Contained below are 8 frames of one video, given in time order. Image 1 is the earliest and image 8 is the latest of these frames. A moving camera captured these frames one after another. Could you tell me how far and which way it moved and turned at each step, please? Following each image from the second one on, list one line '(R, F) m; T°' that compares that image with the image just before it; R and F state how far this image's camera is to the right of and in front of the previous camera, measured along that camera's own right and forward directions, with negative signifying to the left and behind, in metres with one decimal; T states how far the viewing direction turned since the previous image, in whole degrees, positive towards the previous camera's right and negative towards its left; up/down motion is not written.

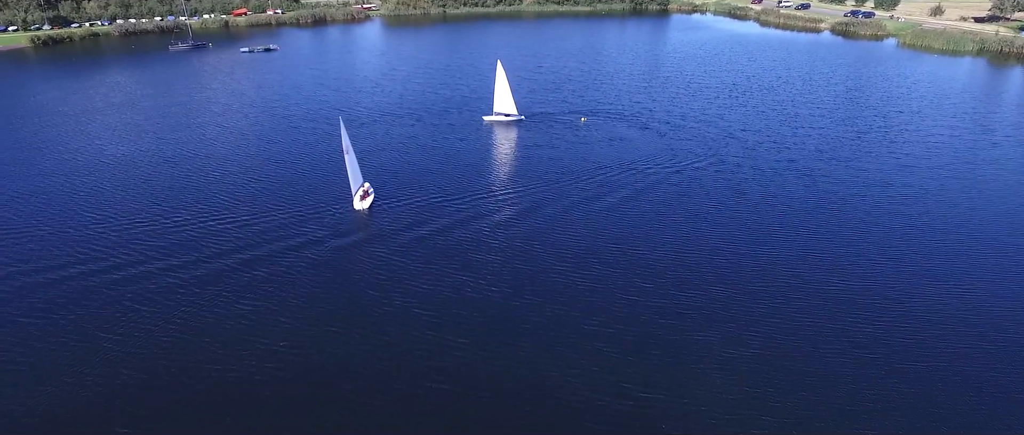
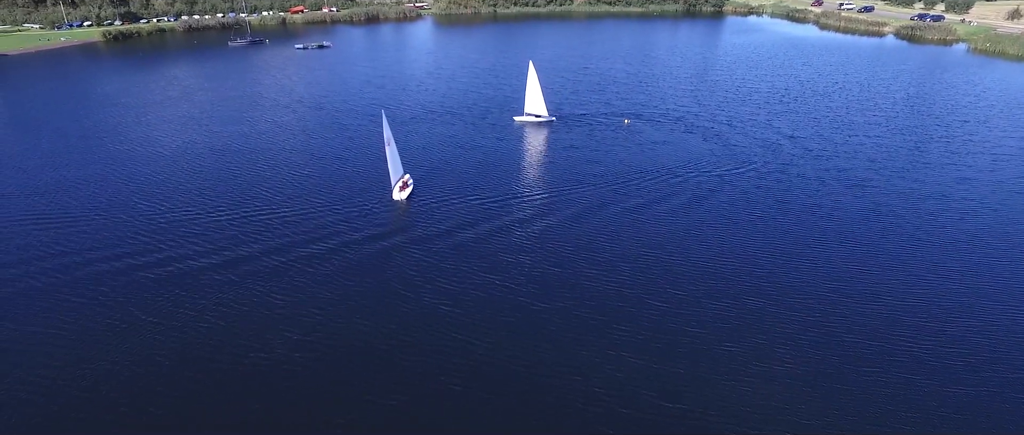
(+3.8, -0.4) m; -4°
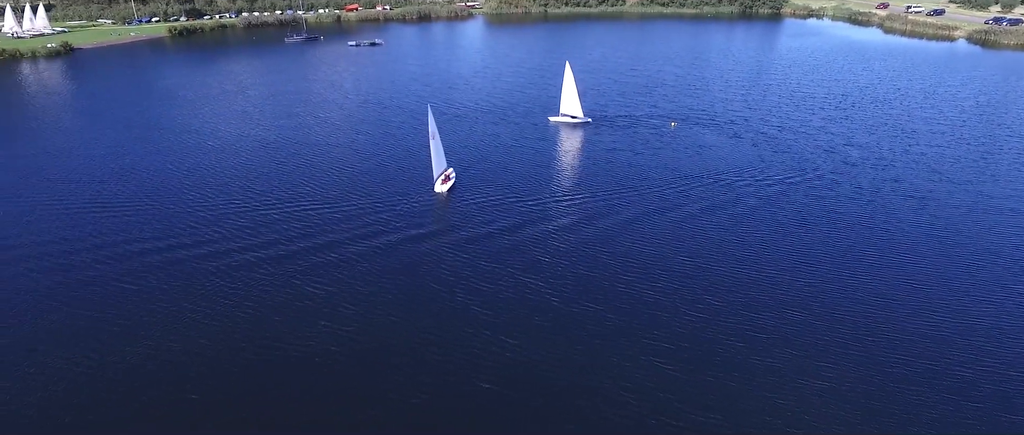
(+2.6, +0.3) m; -4°
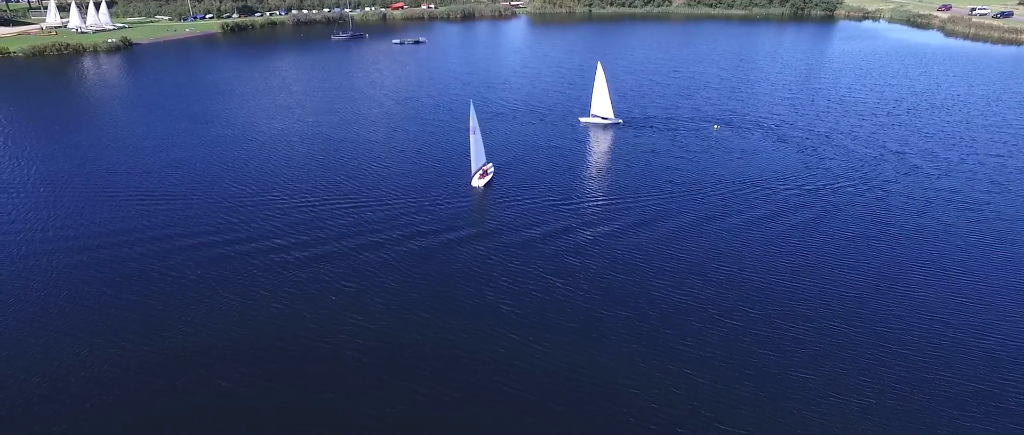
(+2.0, +0.9) m; -4°
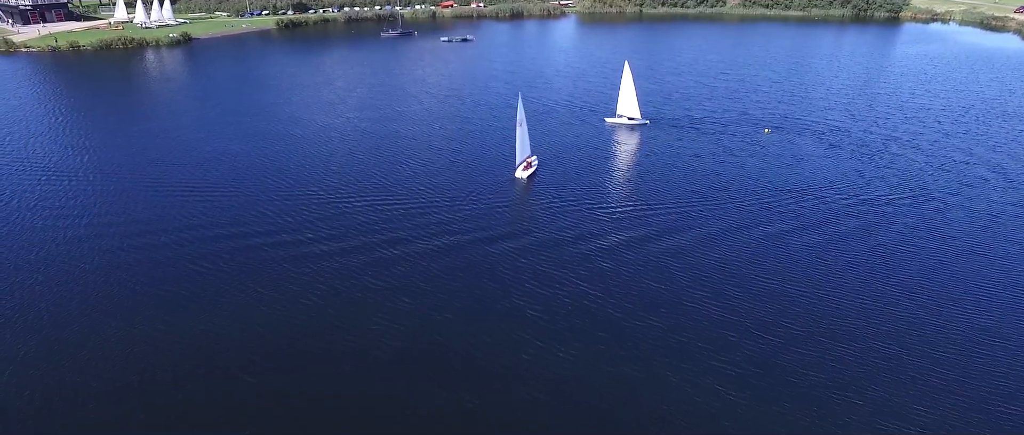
(+2.8, +1.7) m; -4°
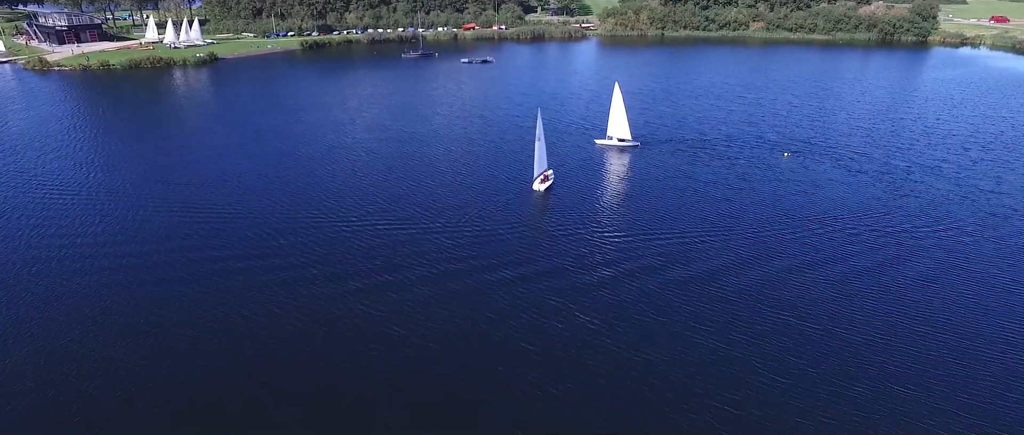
(+2.9, +1.2) m; -2°
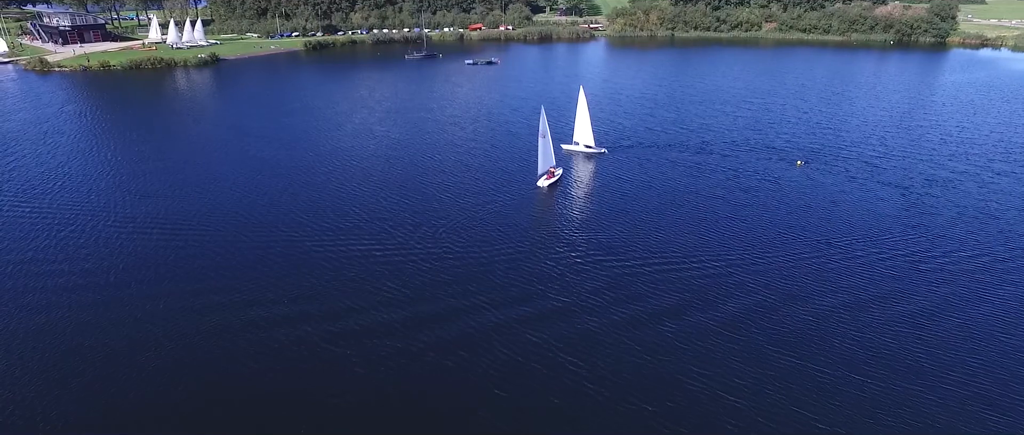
(+3.0, +5.4) m; -1°
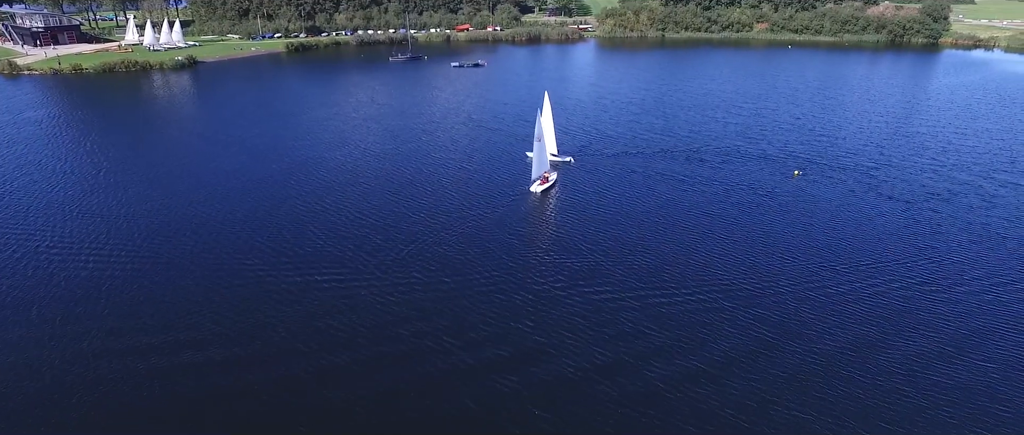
(+1.6, +6.2) m; +1°
